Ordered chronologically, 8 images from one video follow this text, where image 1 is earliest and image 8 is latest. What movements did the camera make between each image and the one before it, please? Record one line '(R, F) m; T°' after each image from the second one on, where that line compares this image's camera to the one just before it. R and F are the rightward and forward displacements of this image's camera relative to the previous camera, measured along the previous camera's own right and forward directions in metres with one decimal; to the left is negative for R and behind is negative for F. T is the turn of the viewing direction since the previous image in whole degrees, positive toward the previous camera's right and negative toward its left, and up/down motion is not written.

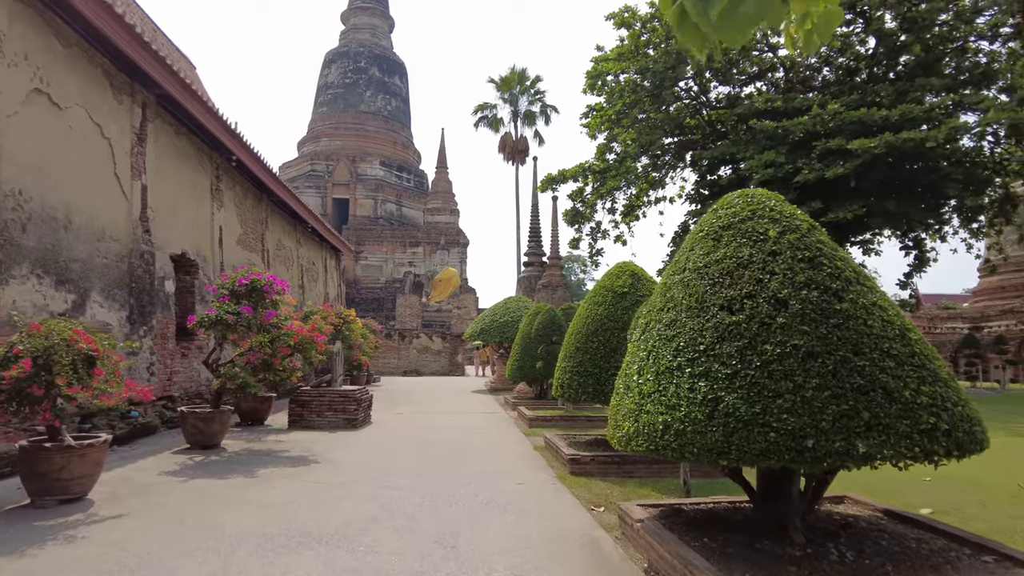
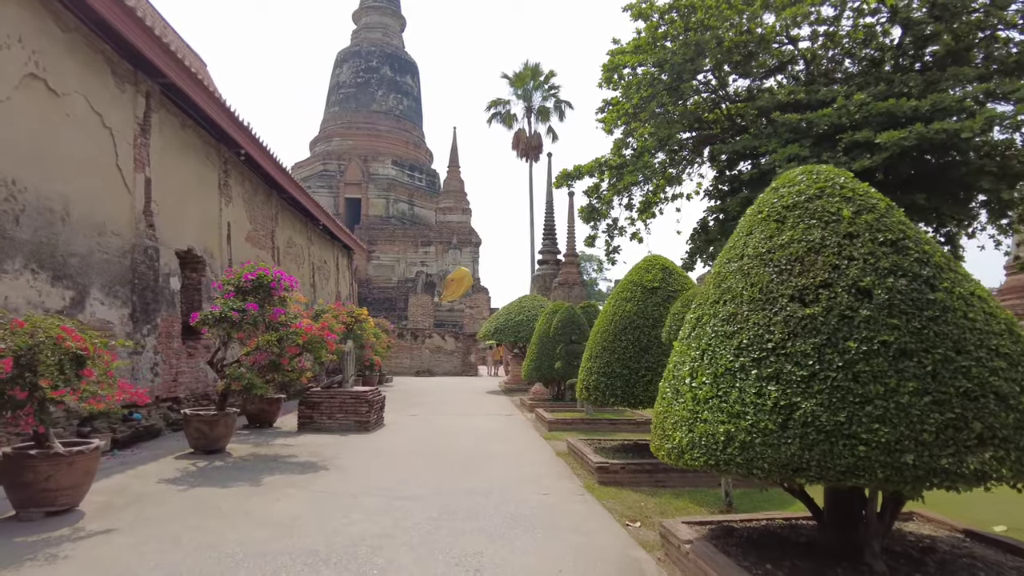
(-0.1, +0.4) m; -1°
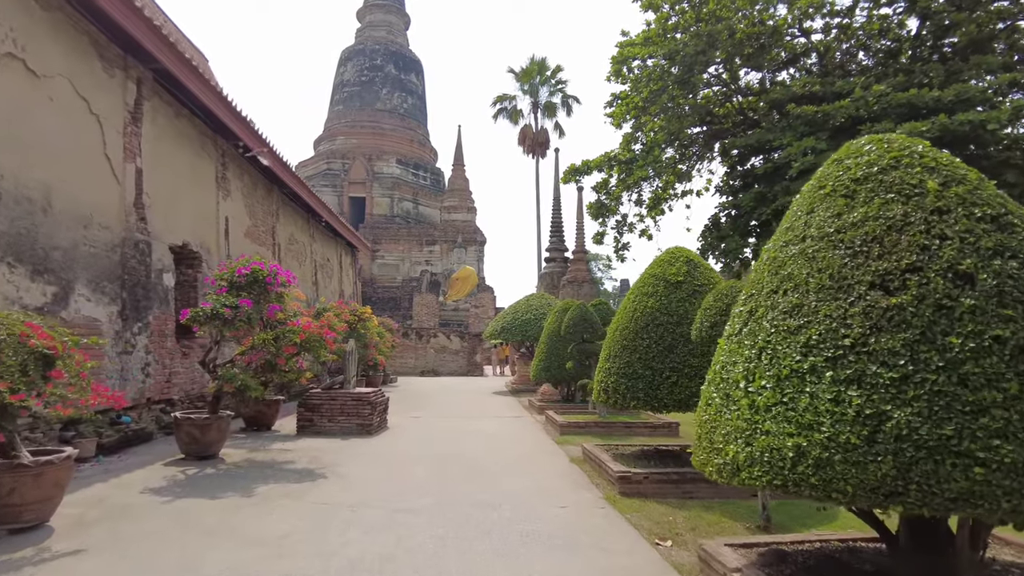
(-0.1, +0.5) m; 0°
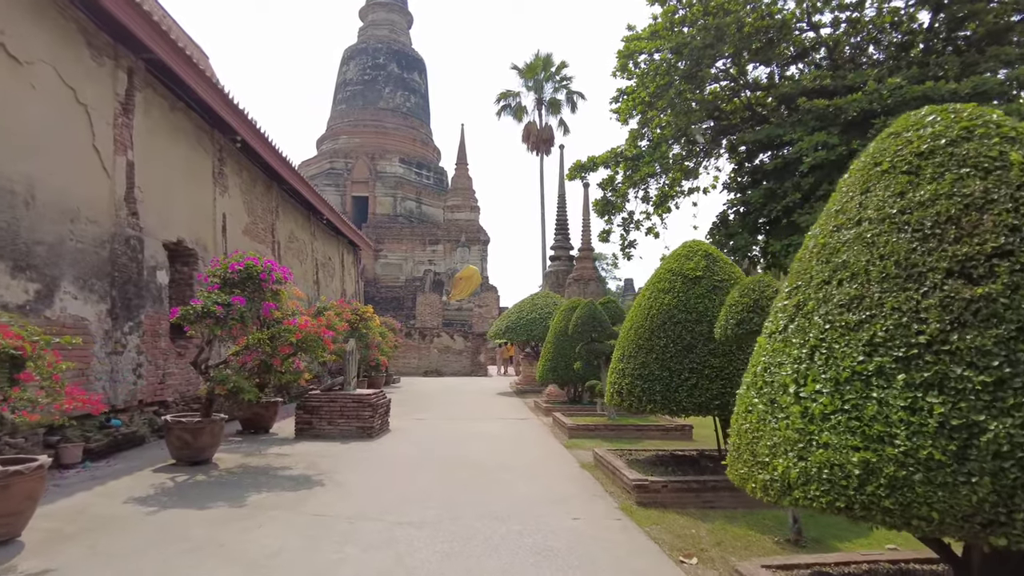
(0.0, +0.3) m; 0°
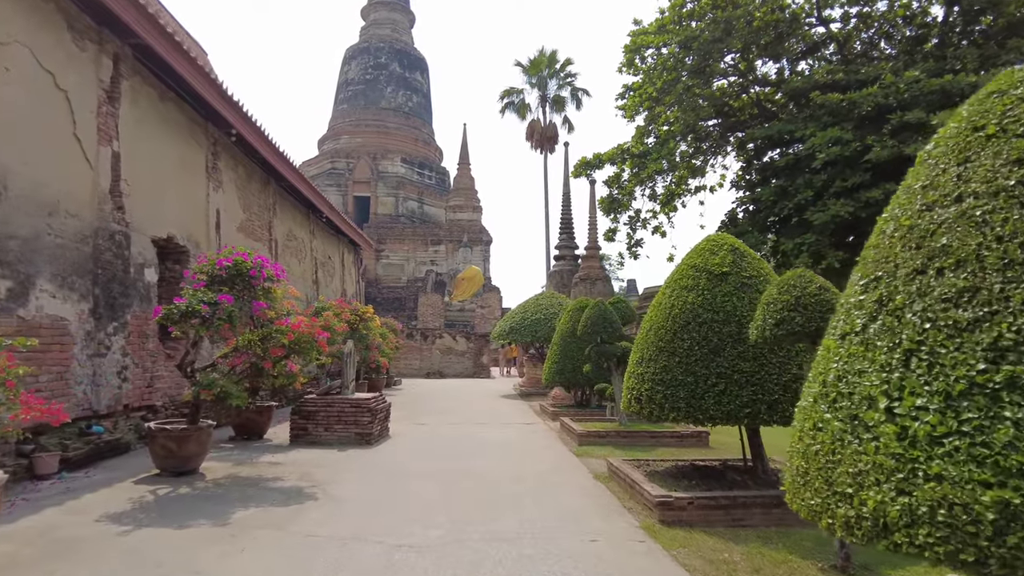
(-0.1, +0.5) m; 0°
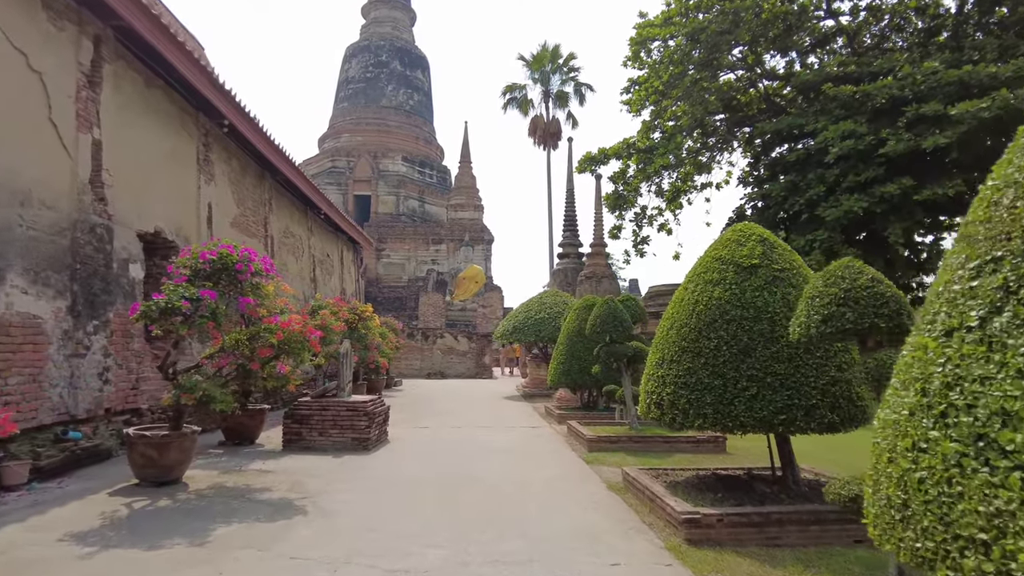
(-0.1, +0.5) m; 0°
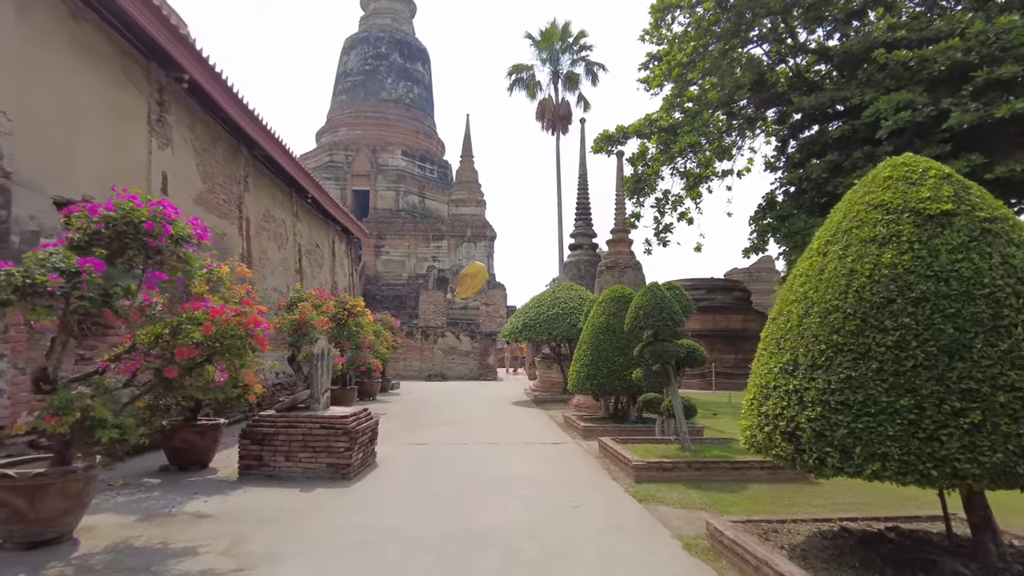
(-0.2, +1.8) m; 0°
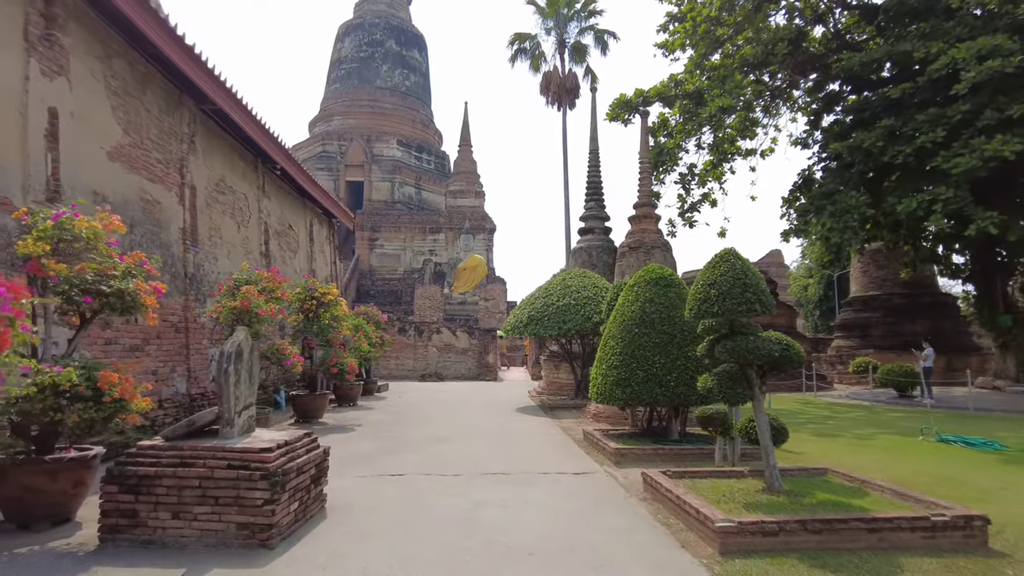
(-0.1, +2.2) m; 0°
